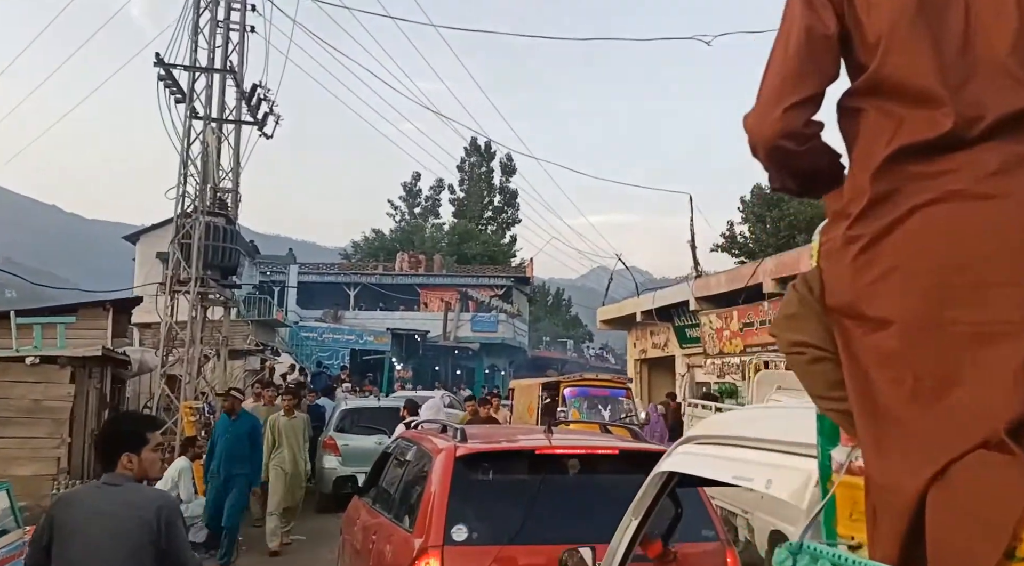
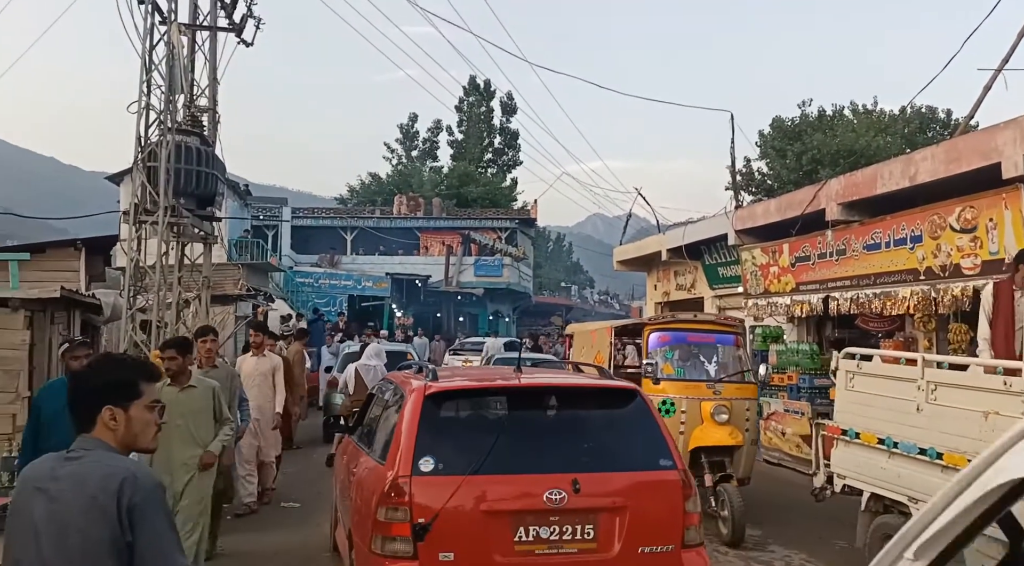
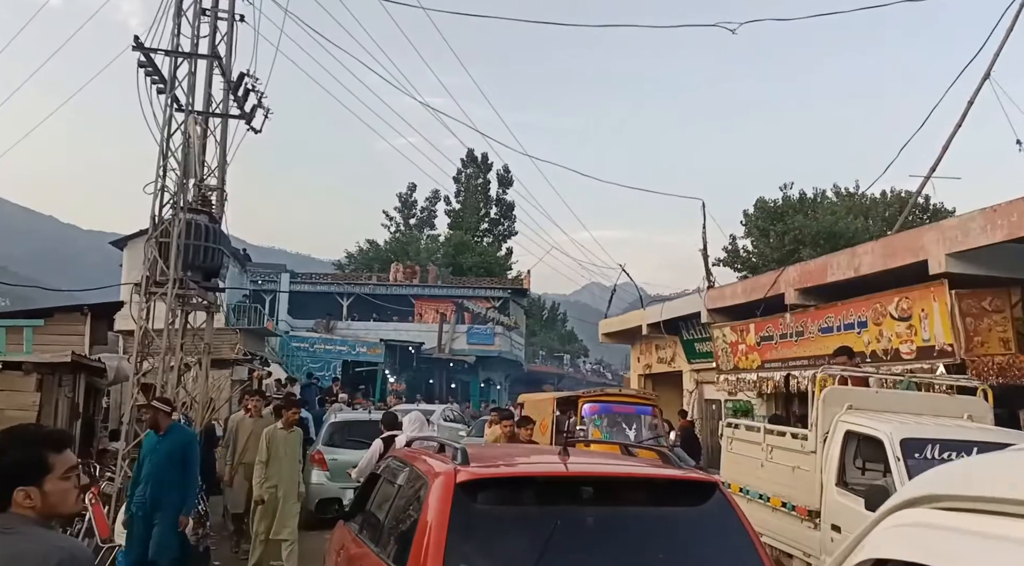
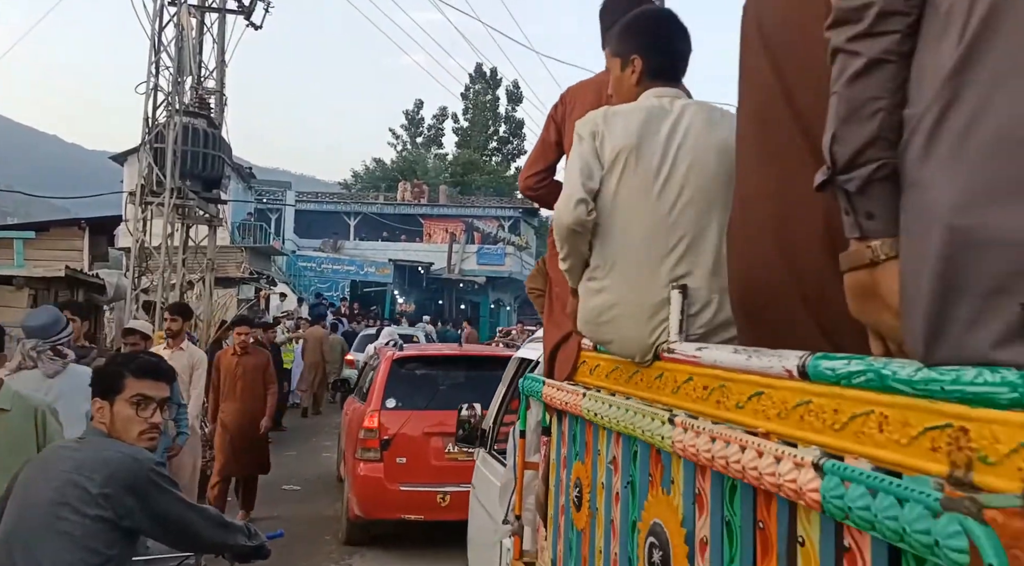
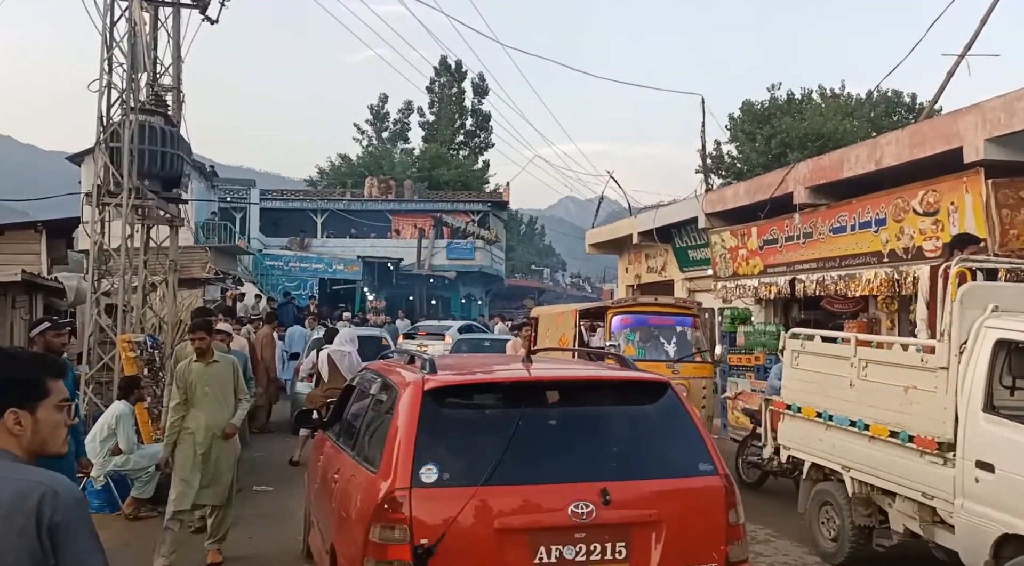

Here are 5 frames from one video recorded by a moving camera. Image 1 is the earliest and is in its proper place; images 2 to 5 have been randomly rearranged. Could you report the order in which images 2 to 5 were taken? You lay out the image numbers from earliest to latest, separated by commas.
3, 5, 2, 4
